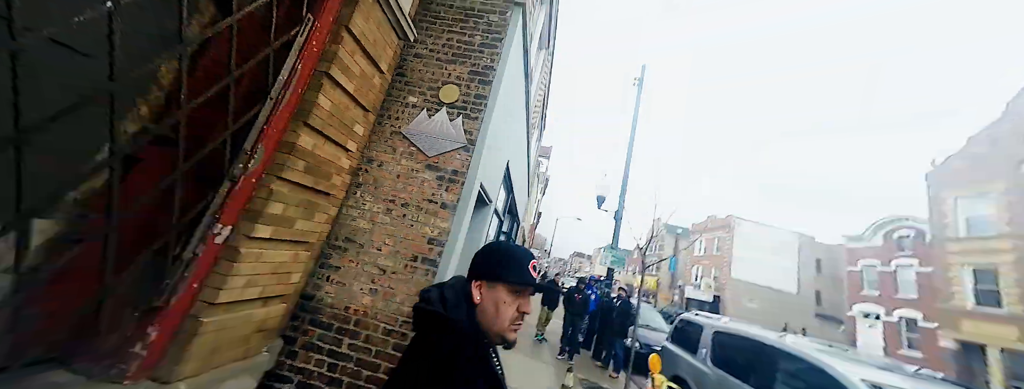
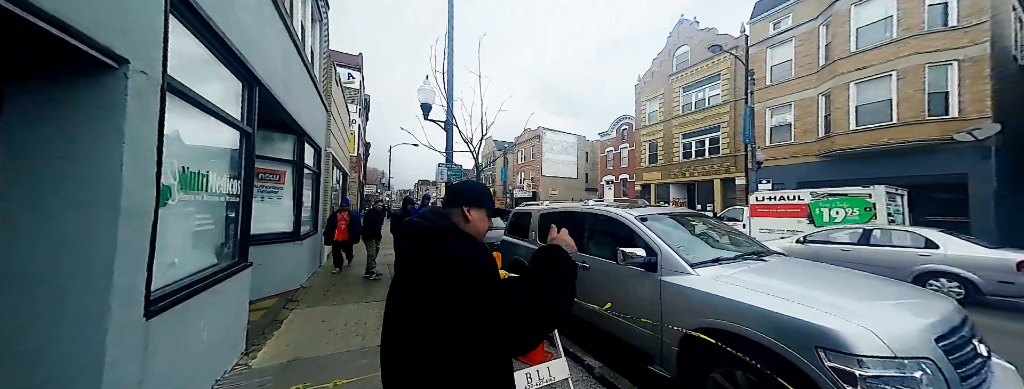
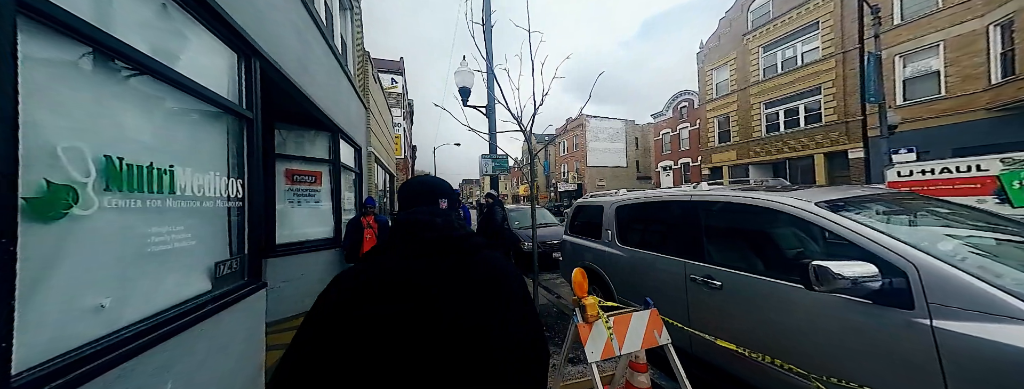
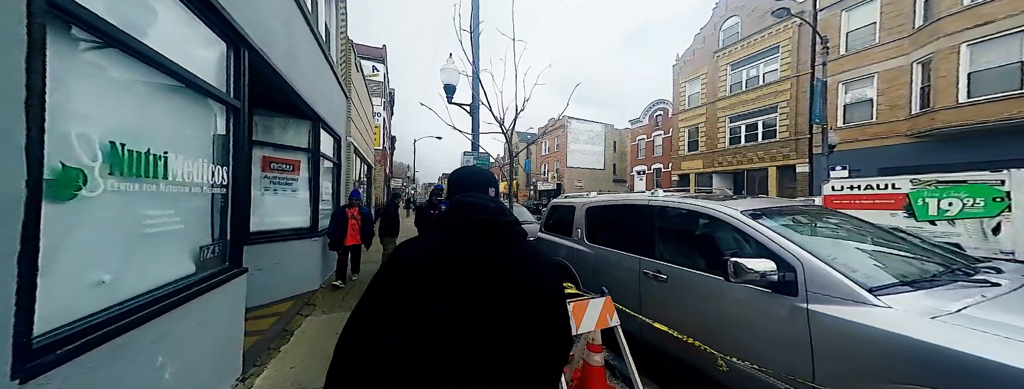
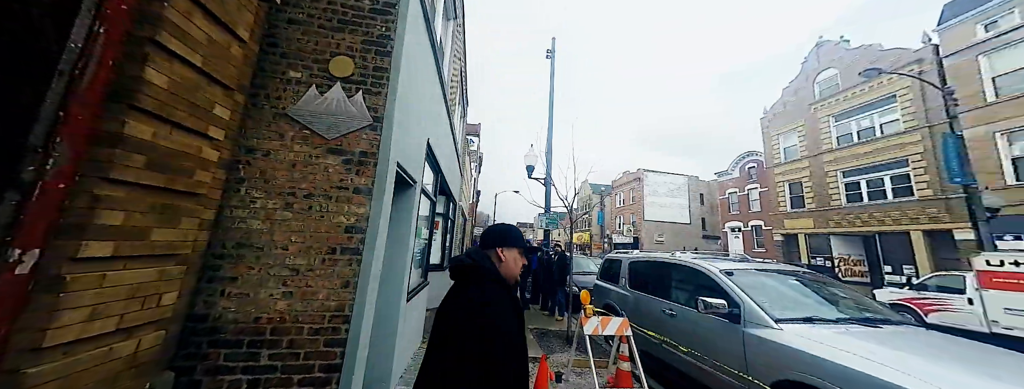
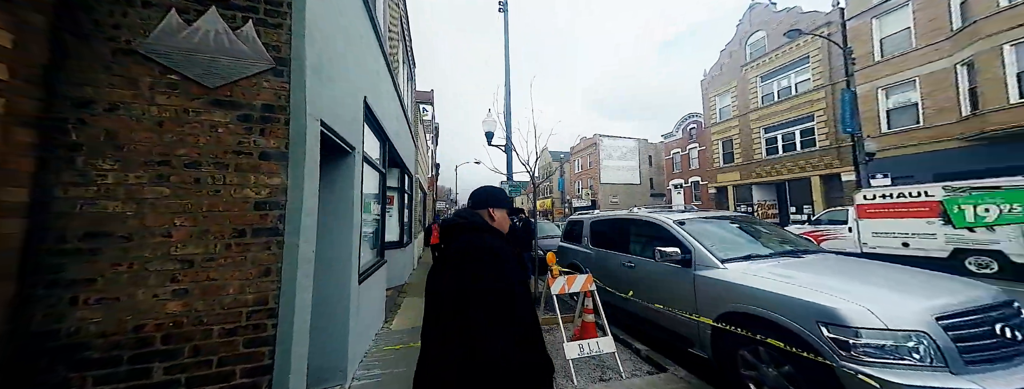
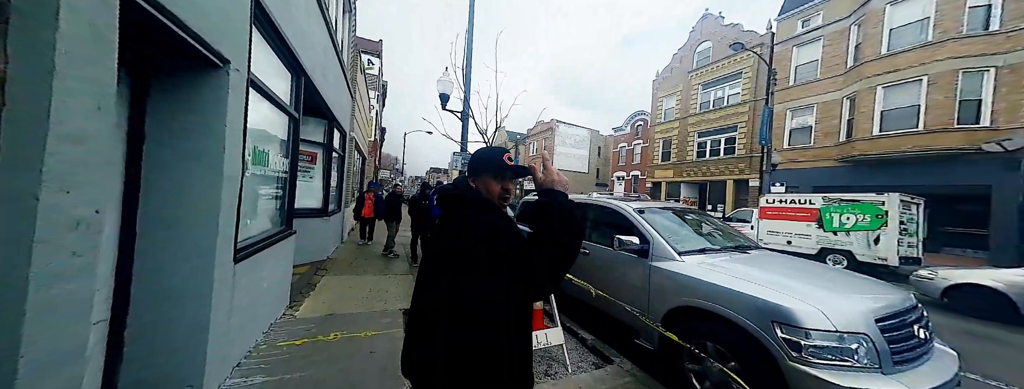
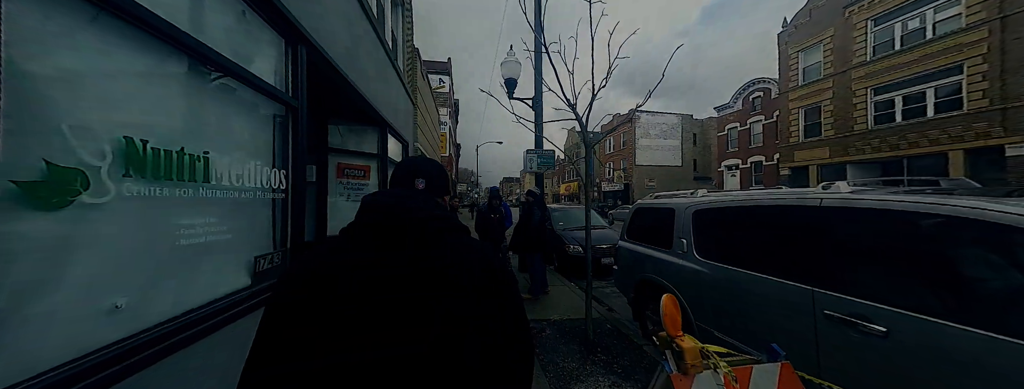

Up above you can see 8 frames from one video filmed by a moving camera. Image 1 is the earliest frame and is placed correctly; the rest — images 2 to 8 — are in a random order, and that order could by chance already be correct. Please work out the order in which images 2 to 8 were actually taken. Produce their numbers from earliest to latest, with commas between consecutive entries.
5, 6, 7, 2, 4, 3, 8
